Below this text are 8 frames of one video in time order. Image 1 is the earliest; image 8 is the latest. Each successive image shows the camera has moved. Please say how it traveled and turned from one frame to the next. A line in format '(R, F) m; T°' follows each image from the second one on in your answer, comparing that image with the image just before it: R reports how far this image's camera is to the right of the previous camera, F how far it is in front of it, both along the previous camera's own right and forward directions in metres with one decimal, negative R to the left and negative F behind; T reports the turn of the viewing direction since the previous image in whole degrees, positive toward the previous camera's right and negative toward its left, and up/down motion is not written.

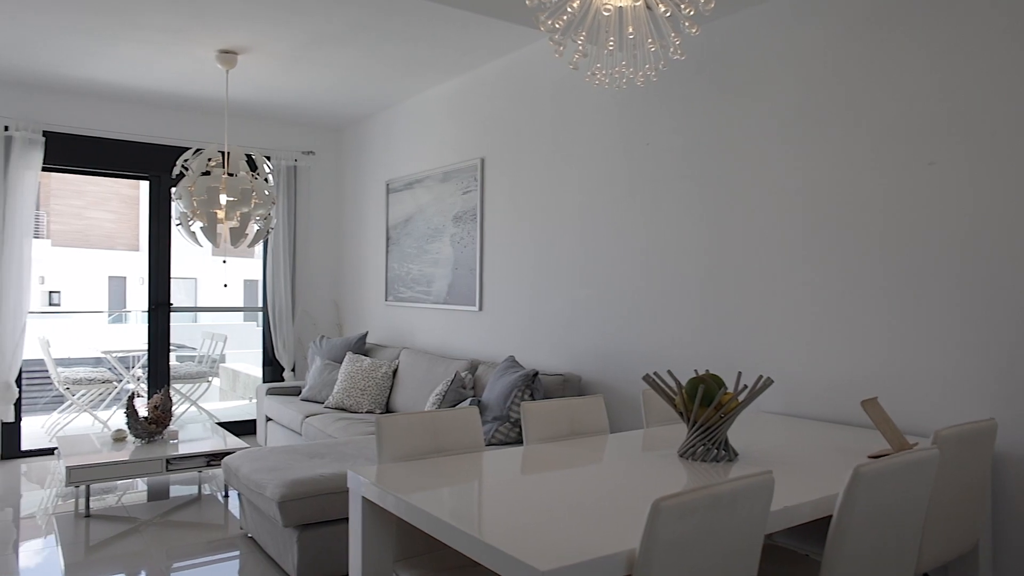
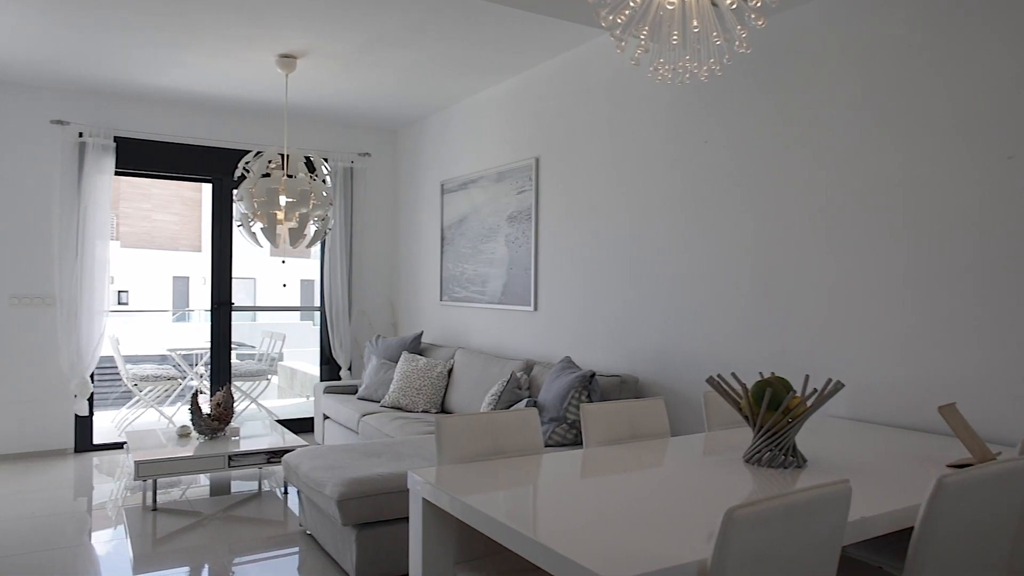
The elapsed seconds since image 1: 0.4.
(0.0, 0.0) m; -4°
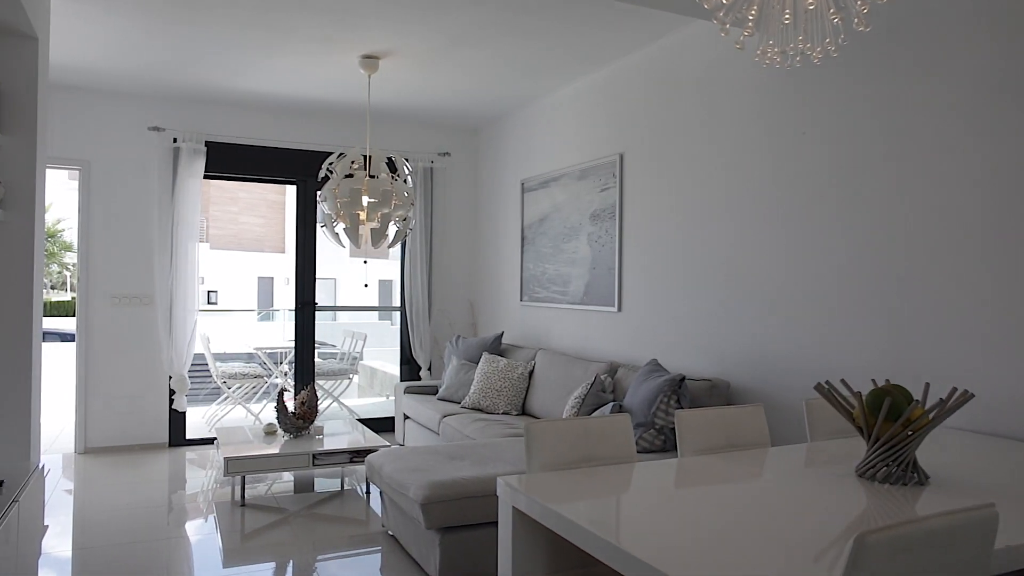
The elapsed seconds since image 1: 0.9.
(0.0, +0.1) m; -6°
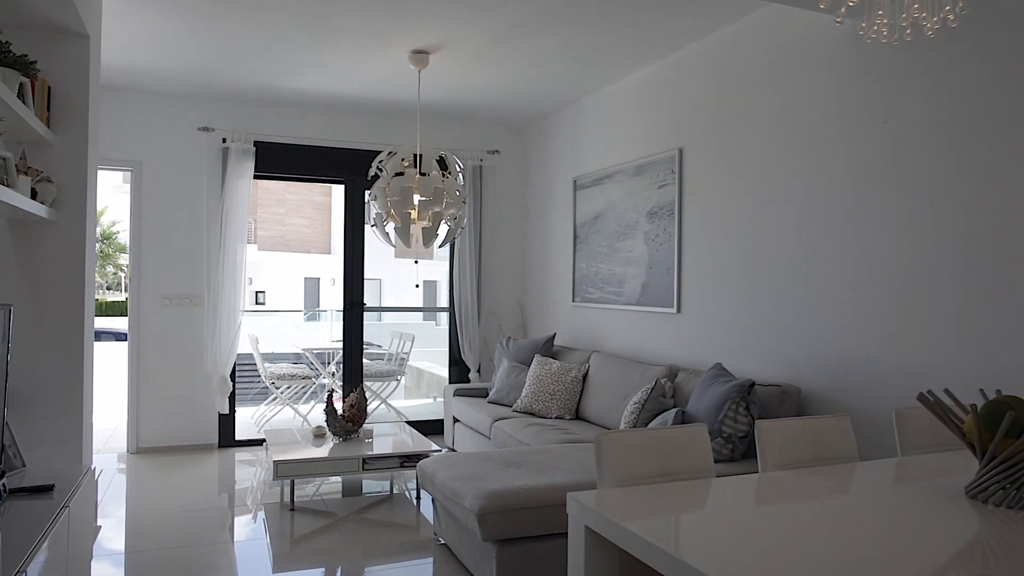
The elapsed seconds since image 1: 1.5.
(-0.1, +0.1) m; -3°
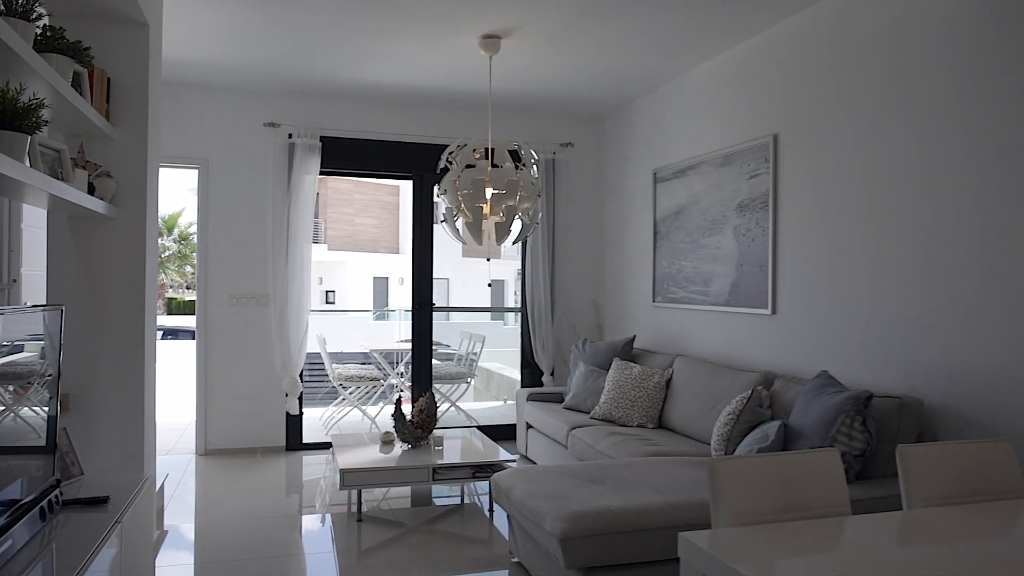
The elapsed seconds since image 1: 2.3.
(-0.1, +0.3) m; -5°
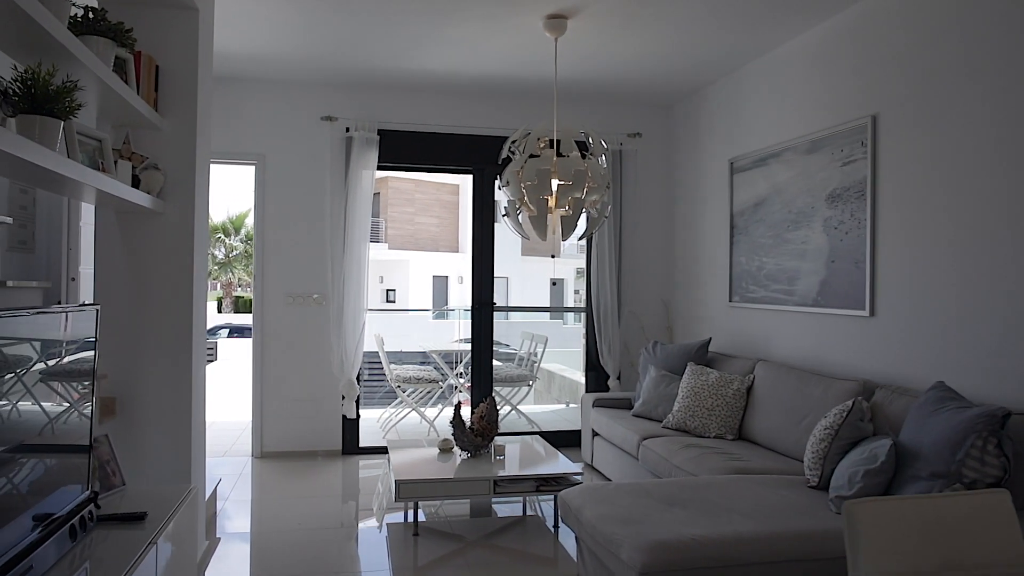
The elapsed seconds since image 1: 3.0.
(0.0, +0.3) m; -4°
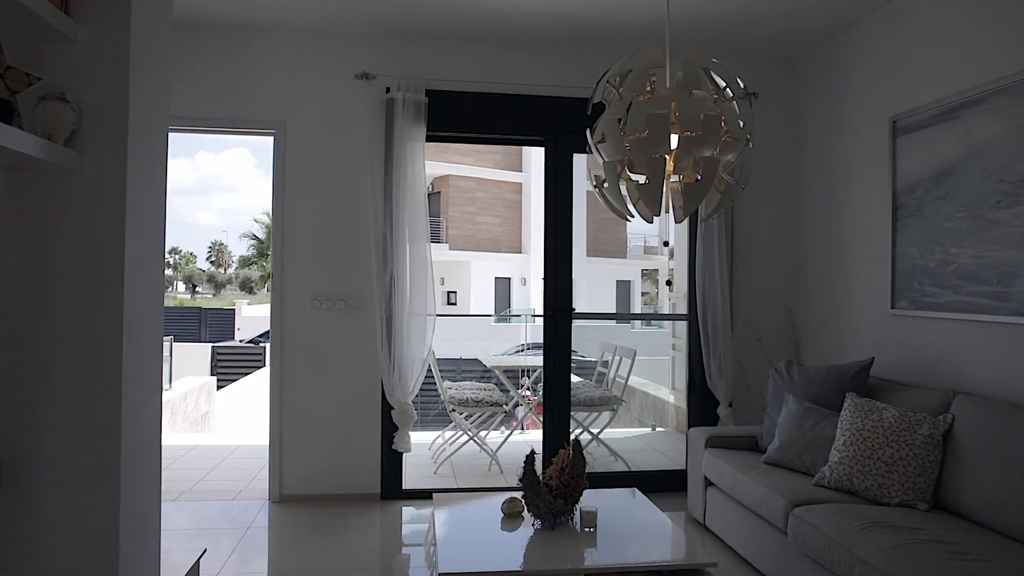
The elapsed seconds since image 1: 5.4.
(-0.1, +1.1) m; -5°
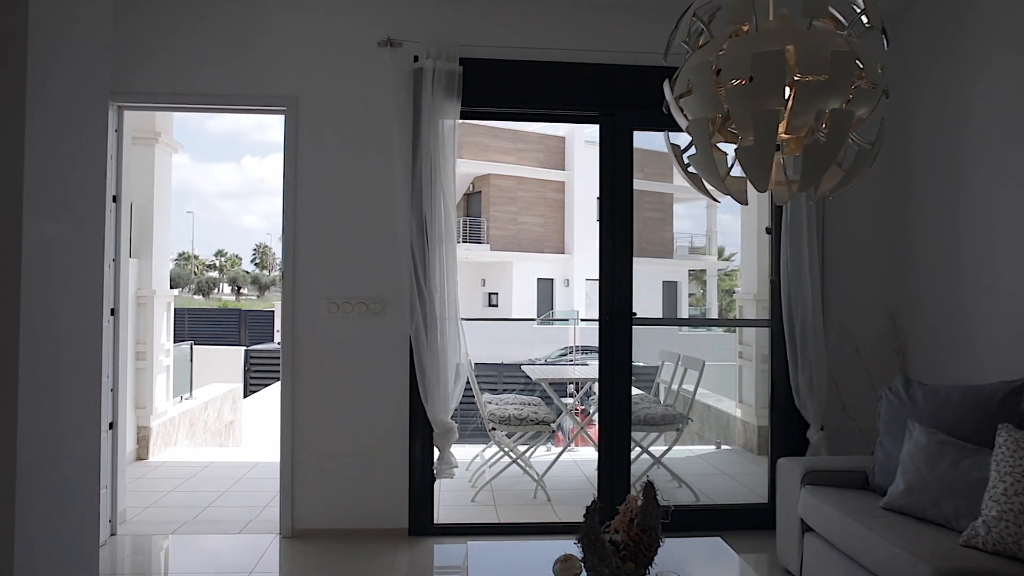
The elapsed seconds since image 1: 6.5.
(0.0, +0.6) m; -3°
